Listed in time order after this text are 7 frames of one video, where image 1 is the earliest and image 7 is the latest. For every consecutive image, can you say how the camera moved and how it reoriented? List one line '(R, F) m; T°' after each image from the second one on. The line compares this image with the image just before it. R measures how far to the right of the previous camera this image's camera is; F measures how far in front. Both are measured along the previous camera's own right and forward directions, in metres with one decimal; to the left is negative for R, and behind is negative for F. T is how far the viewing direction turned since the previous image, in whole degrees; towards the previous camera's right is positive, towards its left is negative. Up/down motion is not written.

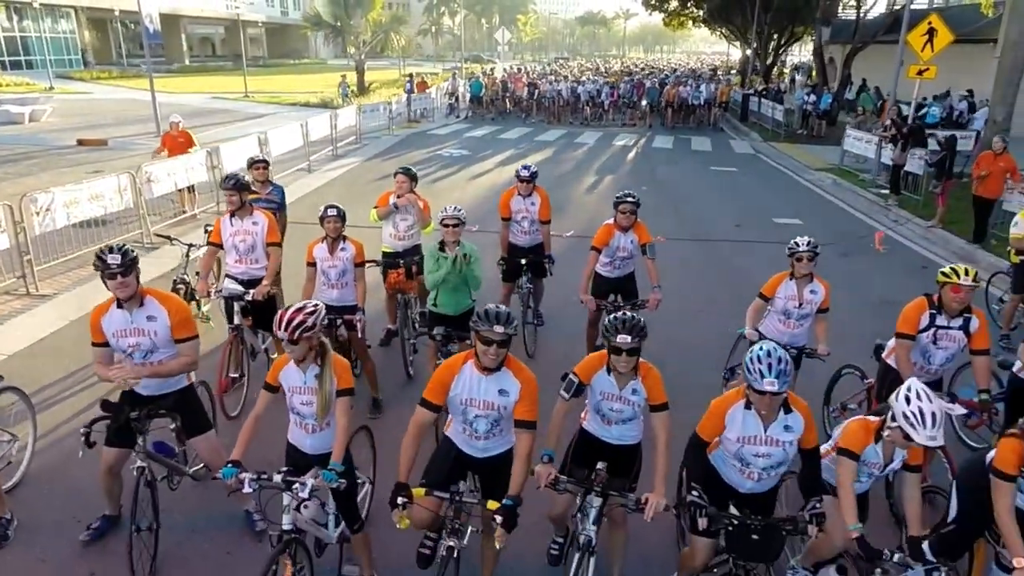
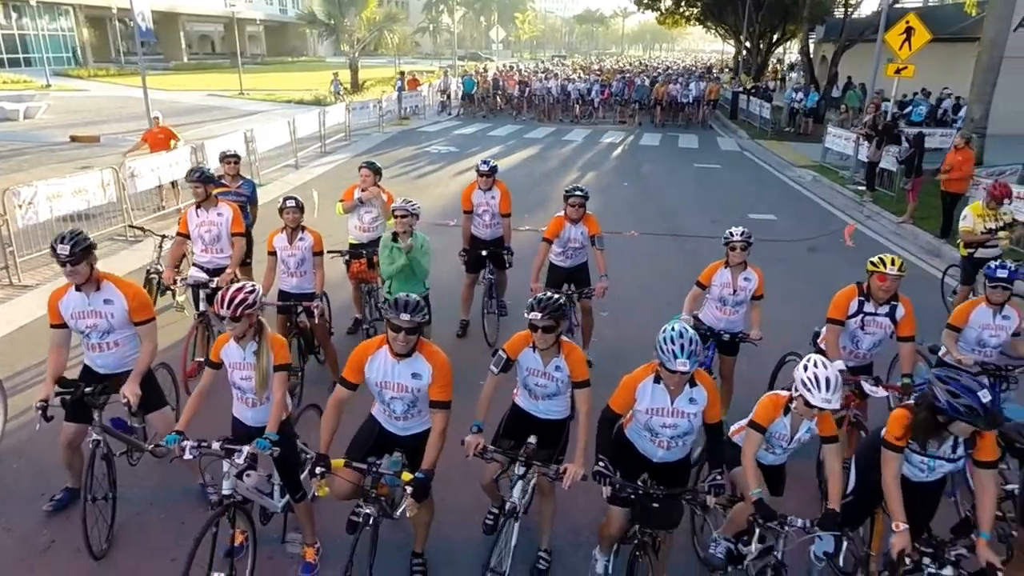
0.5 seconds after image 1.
(+0.7, -0.3) m; 0°
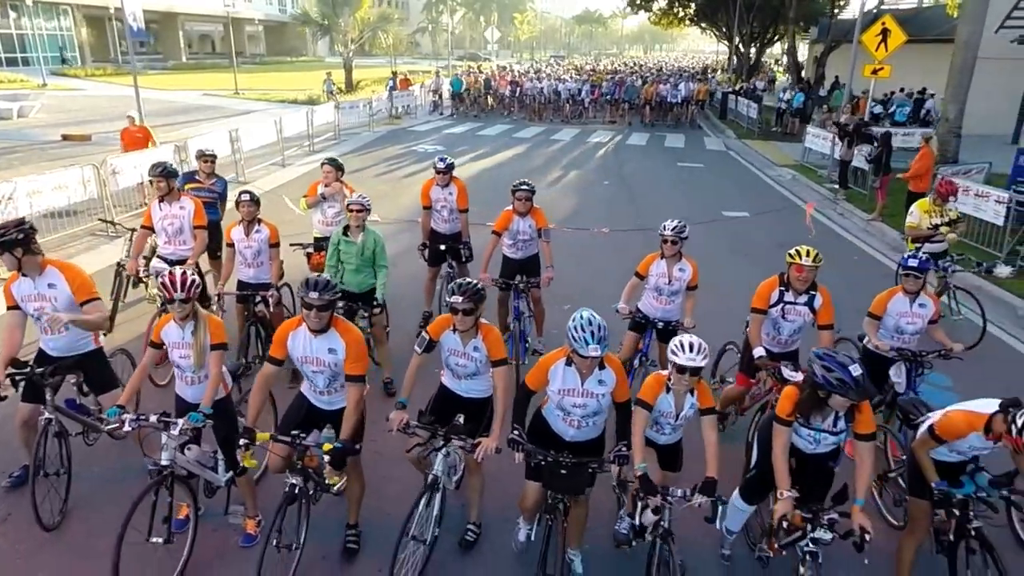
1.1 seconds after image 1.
(+0.8, -0.3) m; 0°
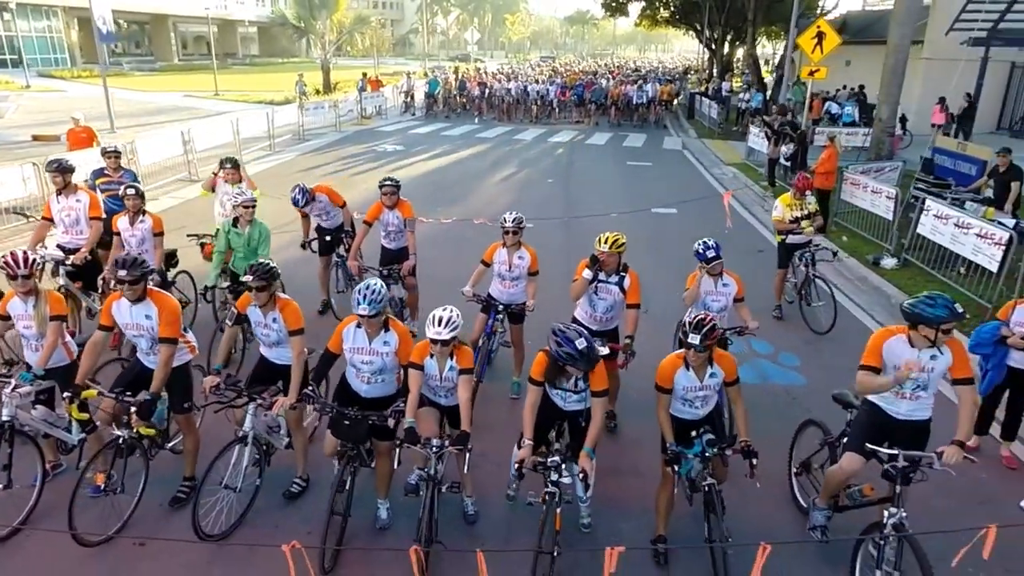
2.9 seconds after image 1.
(+2.3, -0.6) m; 0°
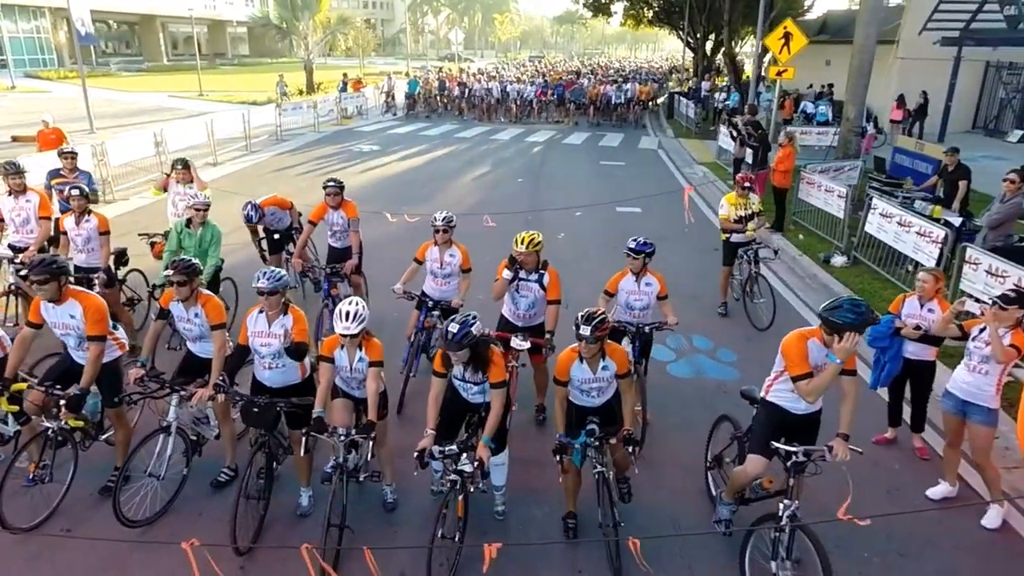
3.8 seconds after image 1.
(+1.0, -0.2) m; 0°
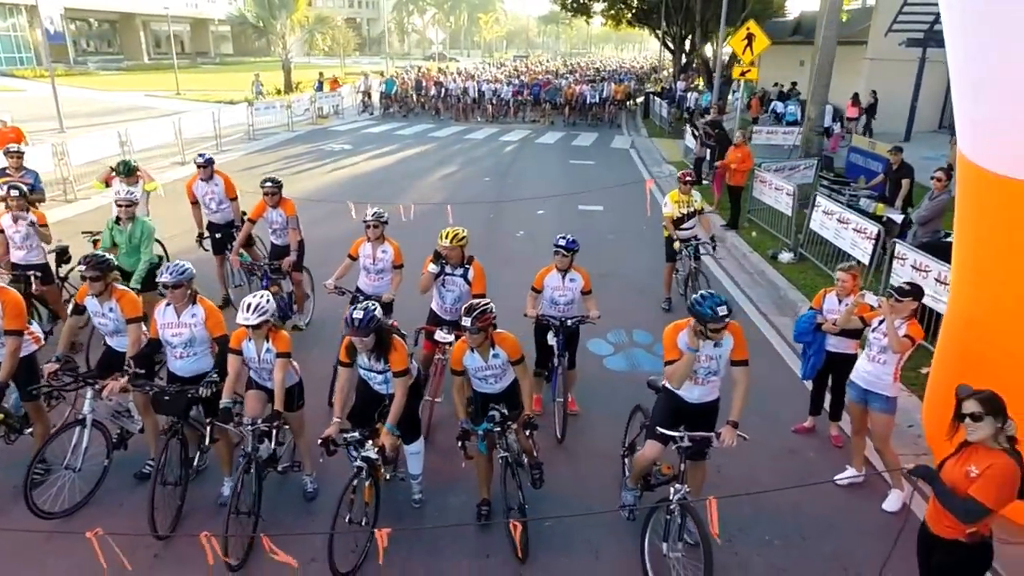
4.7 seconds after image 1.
(+1.0, -0.2) m; +1°
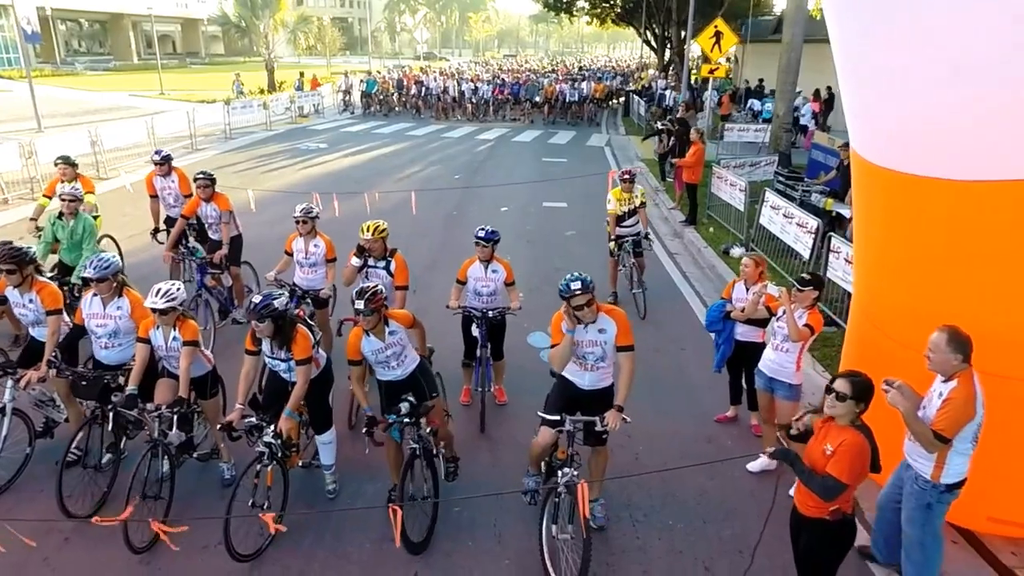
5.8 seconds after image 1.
(+1.2, -0.2) m; 0°
